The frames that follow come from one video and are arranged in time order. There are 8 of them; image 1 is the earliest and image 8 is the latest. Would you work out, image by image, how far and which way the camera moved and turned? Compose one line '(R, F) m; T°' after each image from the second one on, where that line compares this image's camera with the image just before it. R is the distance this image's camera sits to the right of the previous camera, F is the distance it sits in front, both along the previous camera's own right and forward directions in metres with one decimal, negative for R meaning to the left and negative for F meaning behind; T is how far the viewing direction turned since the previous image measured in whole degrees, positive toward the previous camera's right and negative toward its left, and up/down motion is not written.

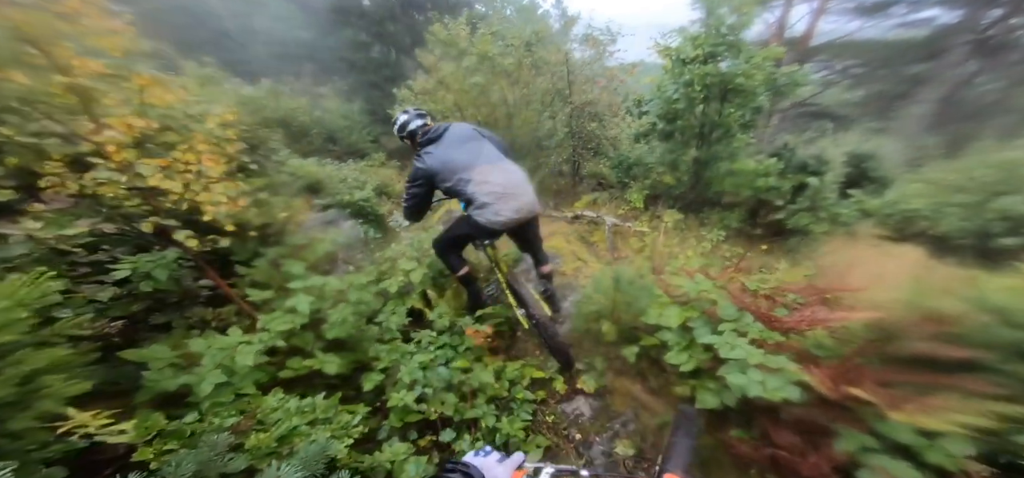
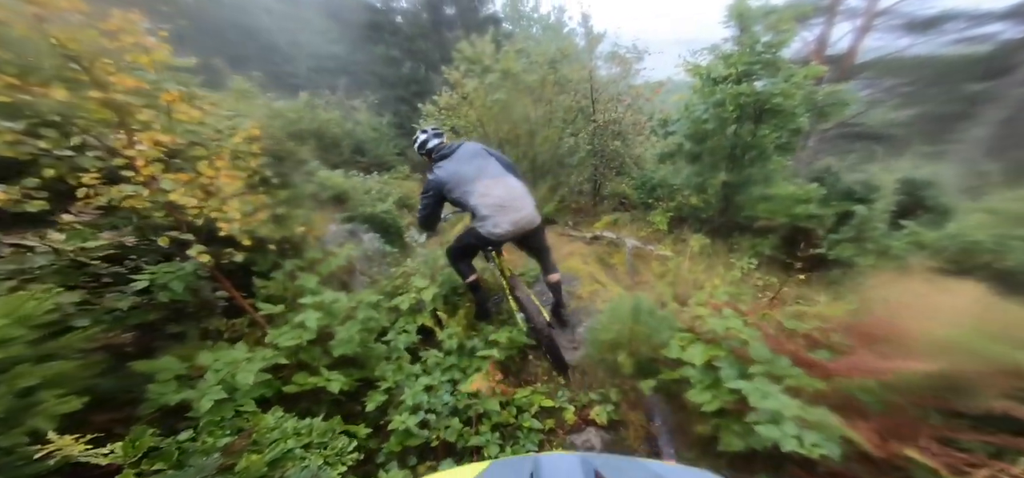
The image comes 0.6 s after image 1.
(+0.1, +0.1) m; -3°
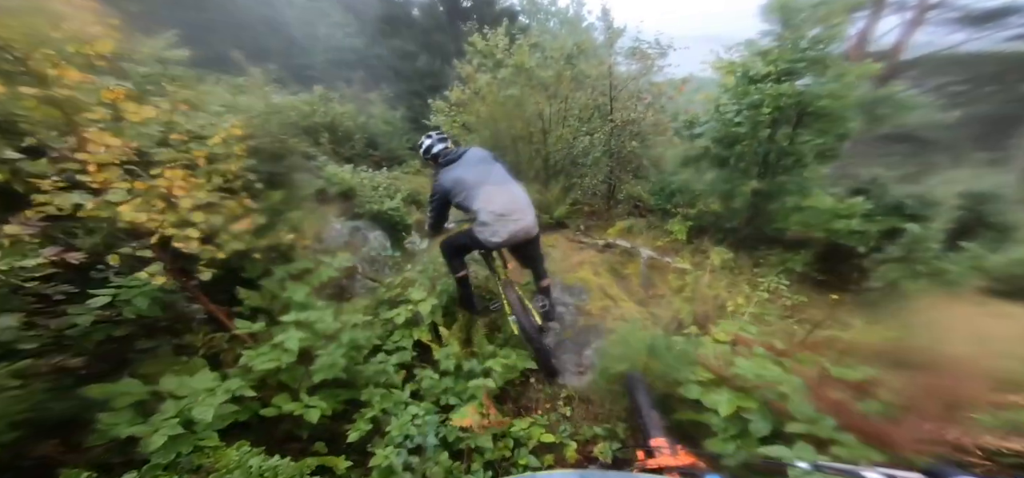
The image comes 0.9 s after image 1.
(+0.1, +0.3) m; -2°
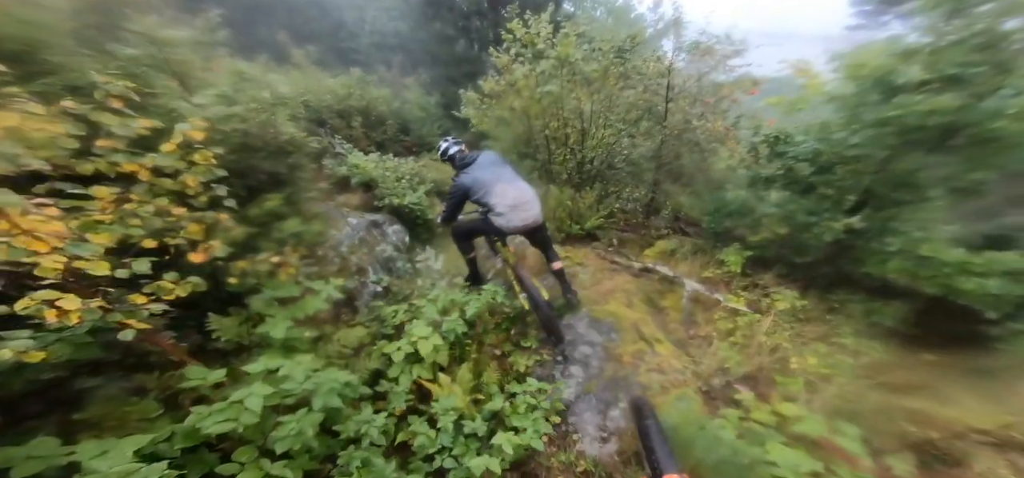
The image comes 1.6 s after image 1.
(0.0, +0.5) m; -4°
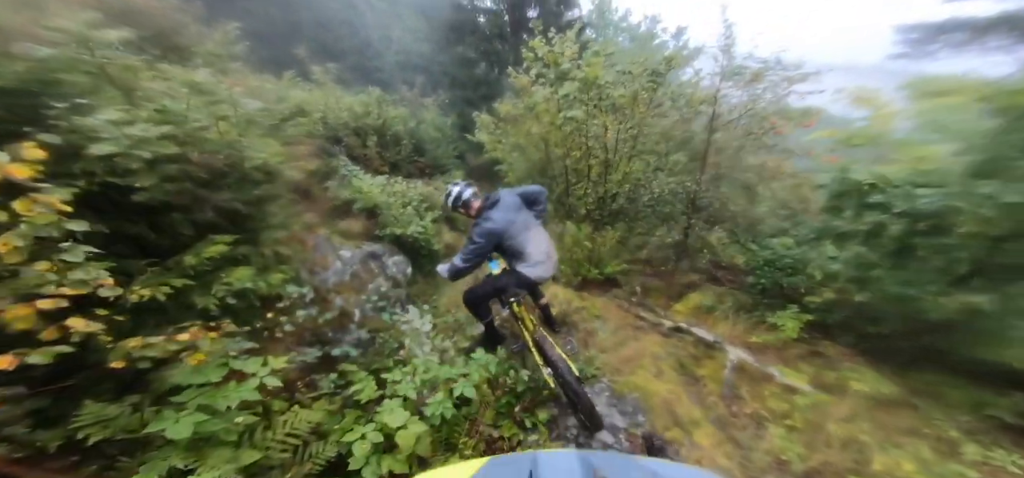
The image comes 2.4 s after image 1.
(0.0, +0.6) m; -2°
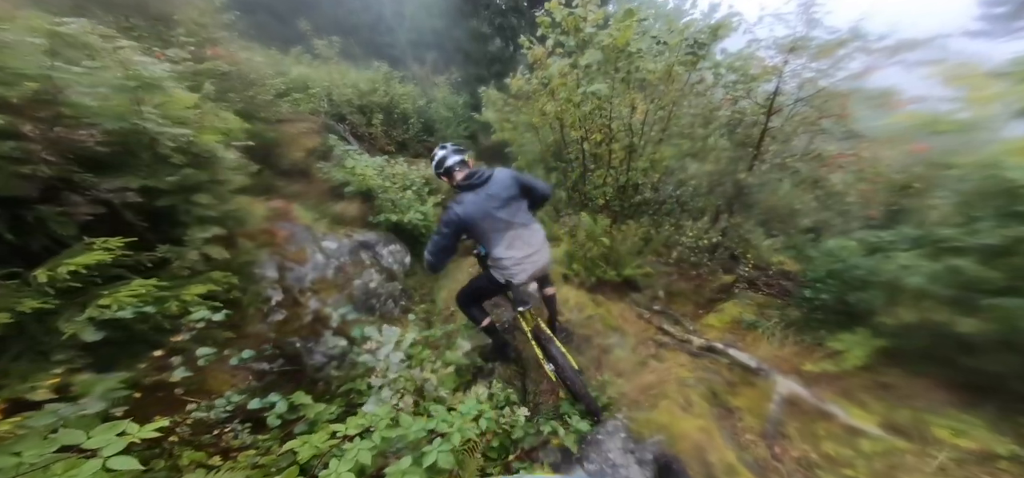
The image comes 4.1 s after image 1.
(+0.1, +0.6) m; -2°
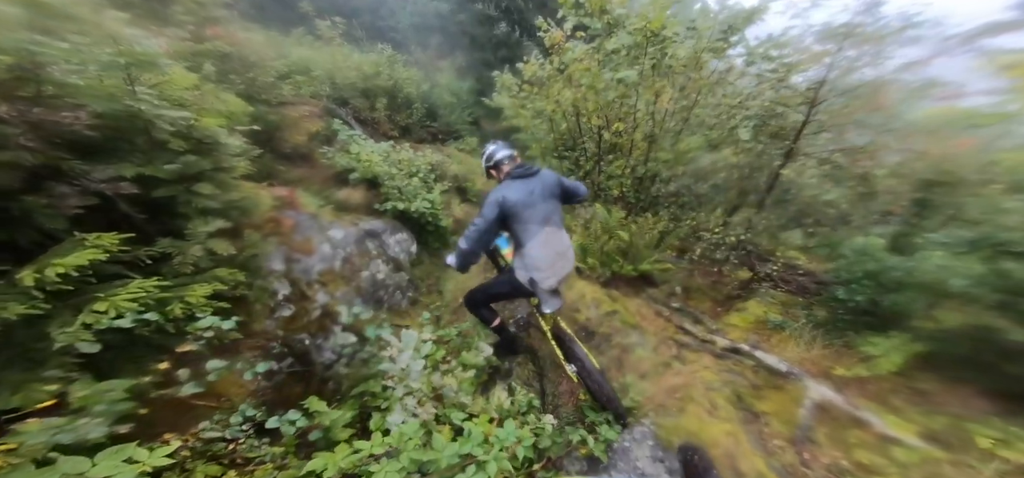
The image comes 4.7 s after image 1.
(-0.2, +0.2) m; 0°
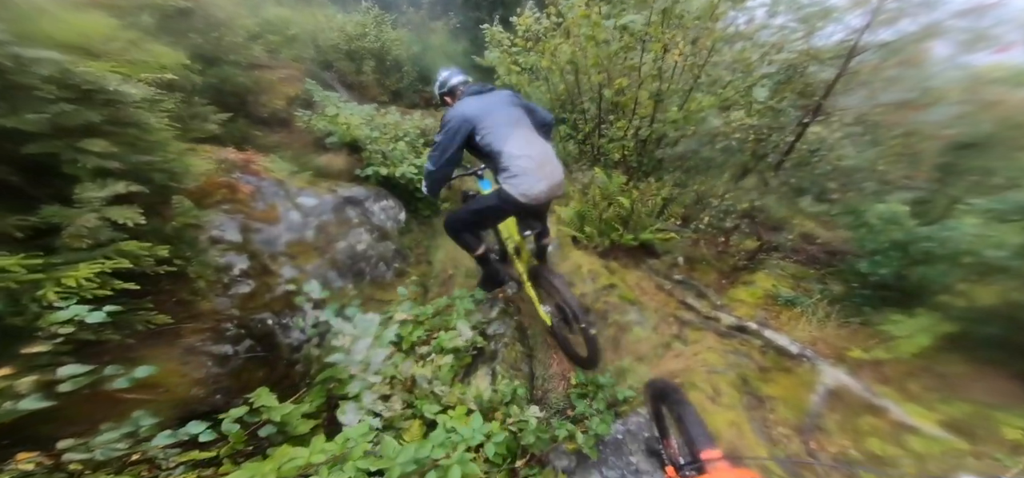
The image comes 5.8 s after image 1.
(+0.1, +0.3) m; 0°
